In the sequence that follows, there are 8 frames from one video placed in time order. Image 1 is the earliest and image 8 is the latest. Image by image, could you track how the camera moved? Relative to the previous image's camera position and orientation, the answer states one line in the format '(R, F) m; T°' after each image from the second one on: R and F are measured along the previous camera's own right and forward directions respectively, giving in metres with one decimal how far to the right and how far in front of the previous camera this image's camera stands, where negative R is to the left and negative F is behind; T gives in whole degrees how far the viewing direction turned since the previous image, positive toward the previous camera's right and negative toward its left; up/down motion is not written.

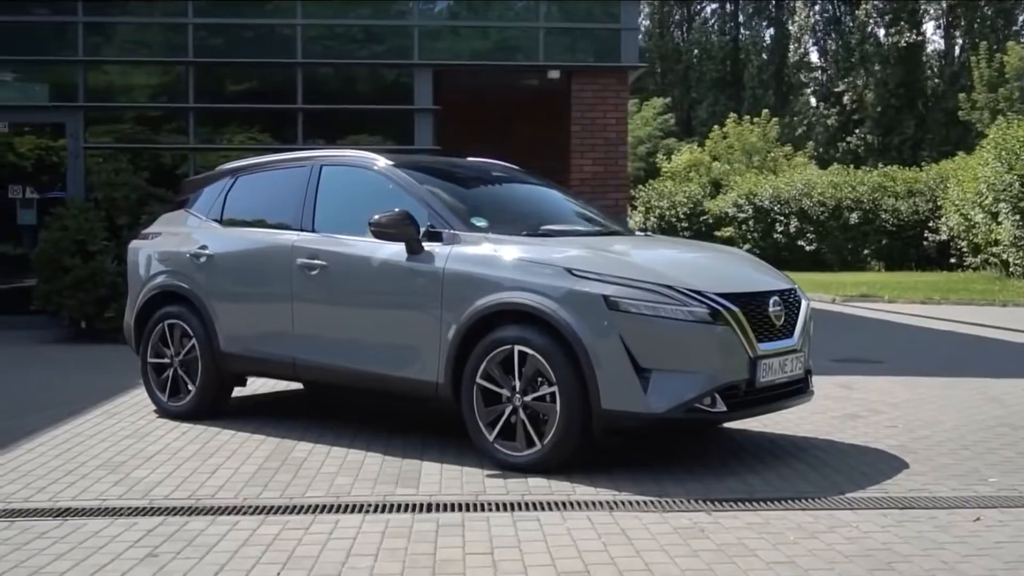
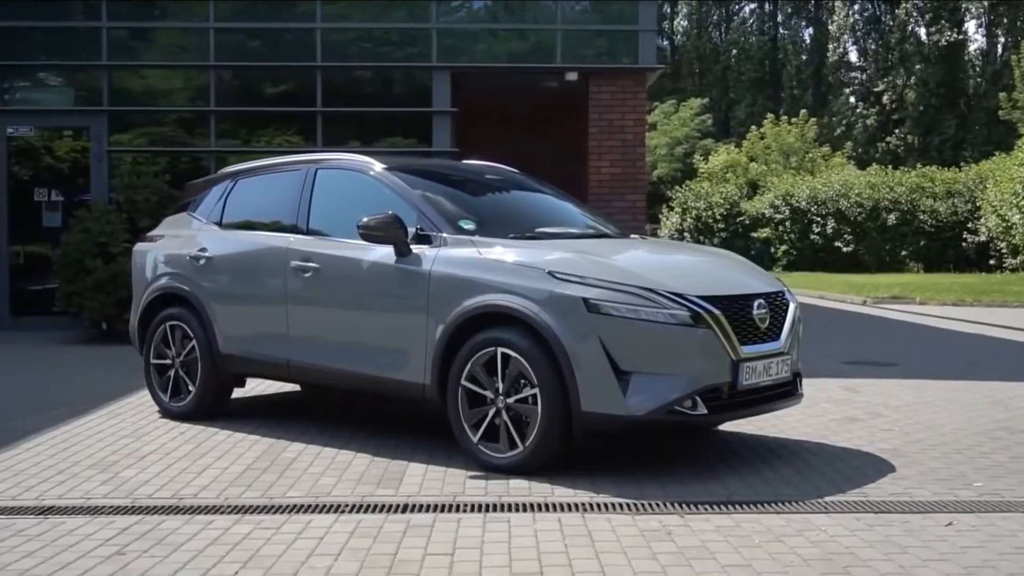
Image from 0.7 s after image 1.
(+0.3, 0.0) m; -2°
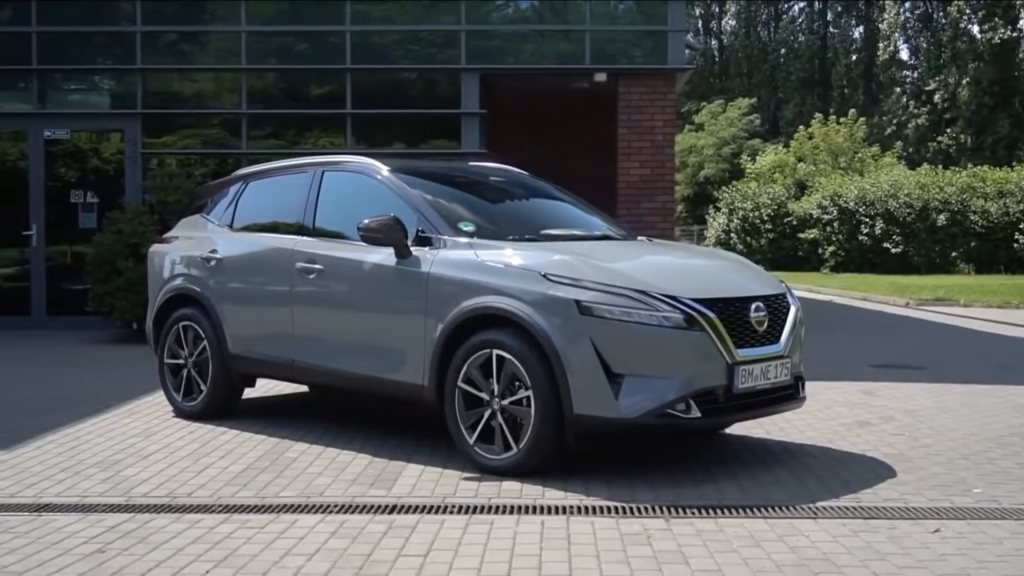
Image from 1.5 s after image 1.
(+0.3, 0.0) m; -2°
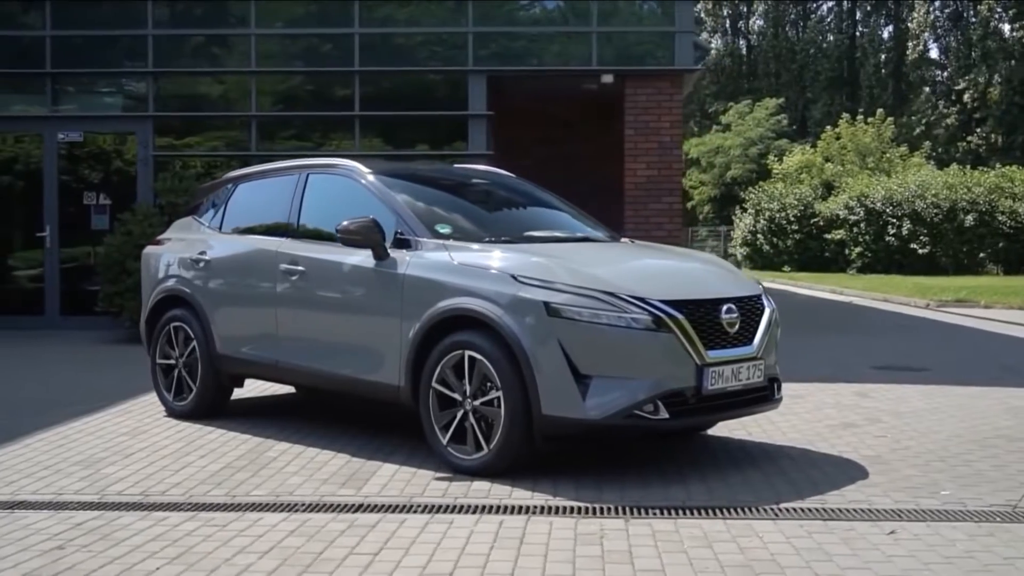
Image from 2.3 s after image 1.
(+0.3, -0.1) m; -2°
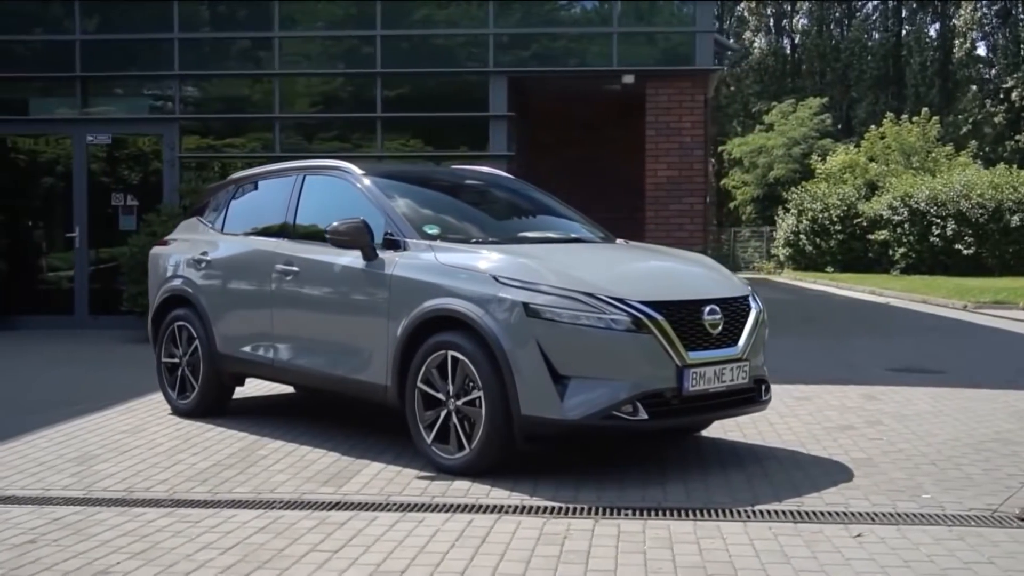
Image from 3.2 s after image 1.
(+0.4, 0.0) m; -2°
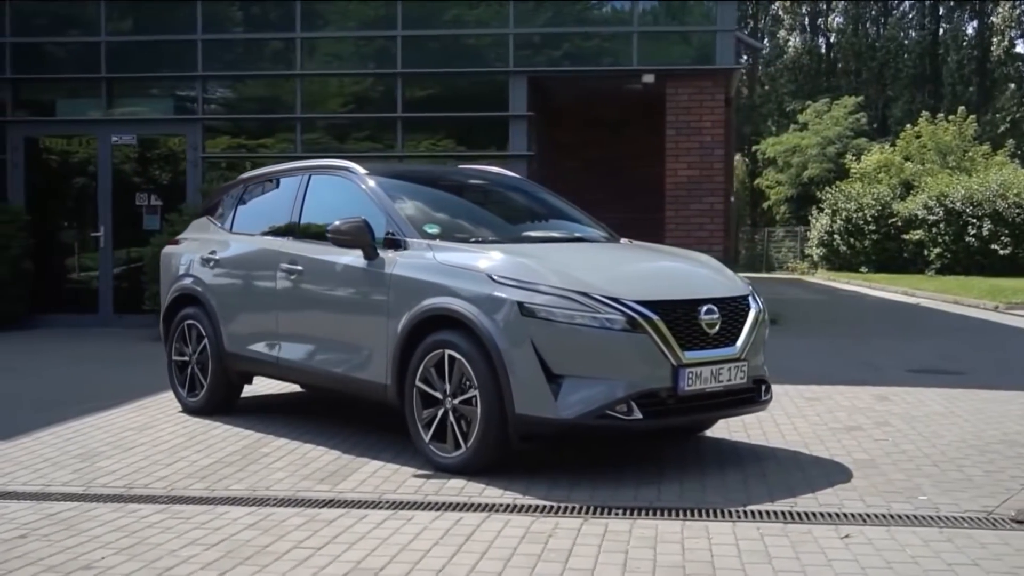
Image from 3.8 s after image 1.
(+0.2, 0.0) m; -2°
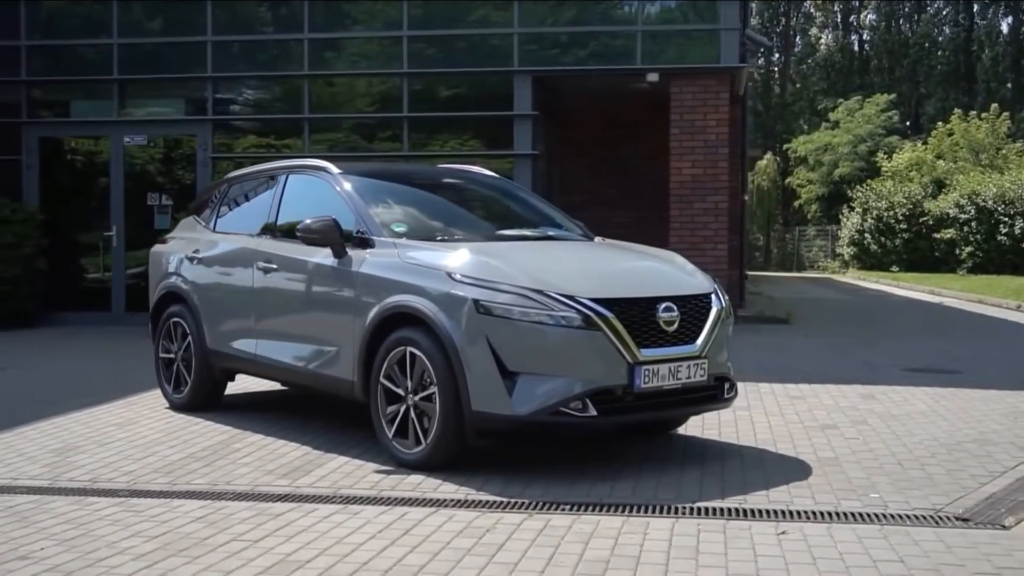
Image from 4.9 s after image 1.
(+0.4, -0.1) m; -2°
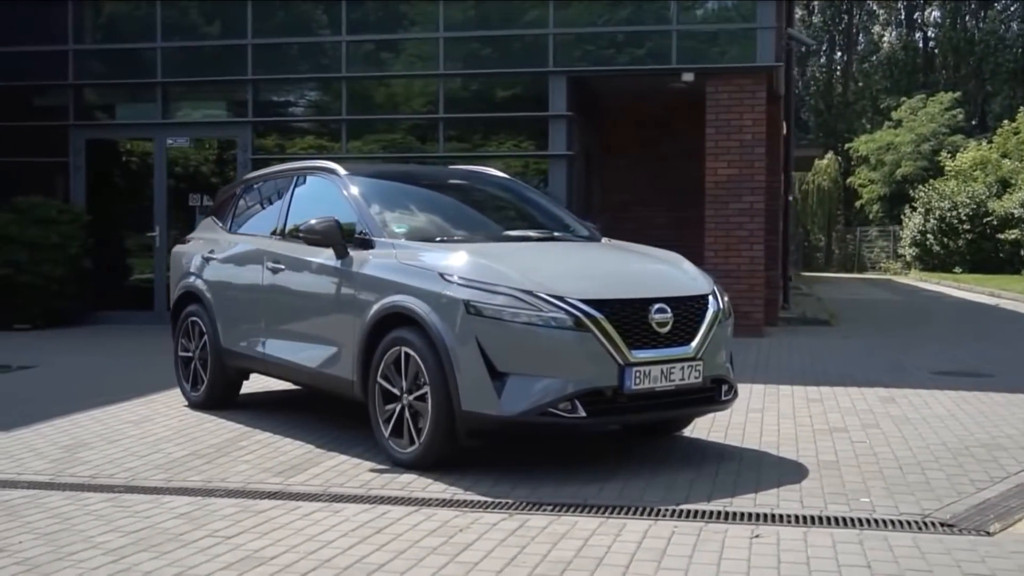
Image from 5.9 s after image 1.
(+0.4, 0.0) m; -3°
